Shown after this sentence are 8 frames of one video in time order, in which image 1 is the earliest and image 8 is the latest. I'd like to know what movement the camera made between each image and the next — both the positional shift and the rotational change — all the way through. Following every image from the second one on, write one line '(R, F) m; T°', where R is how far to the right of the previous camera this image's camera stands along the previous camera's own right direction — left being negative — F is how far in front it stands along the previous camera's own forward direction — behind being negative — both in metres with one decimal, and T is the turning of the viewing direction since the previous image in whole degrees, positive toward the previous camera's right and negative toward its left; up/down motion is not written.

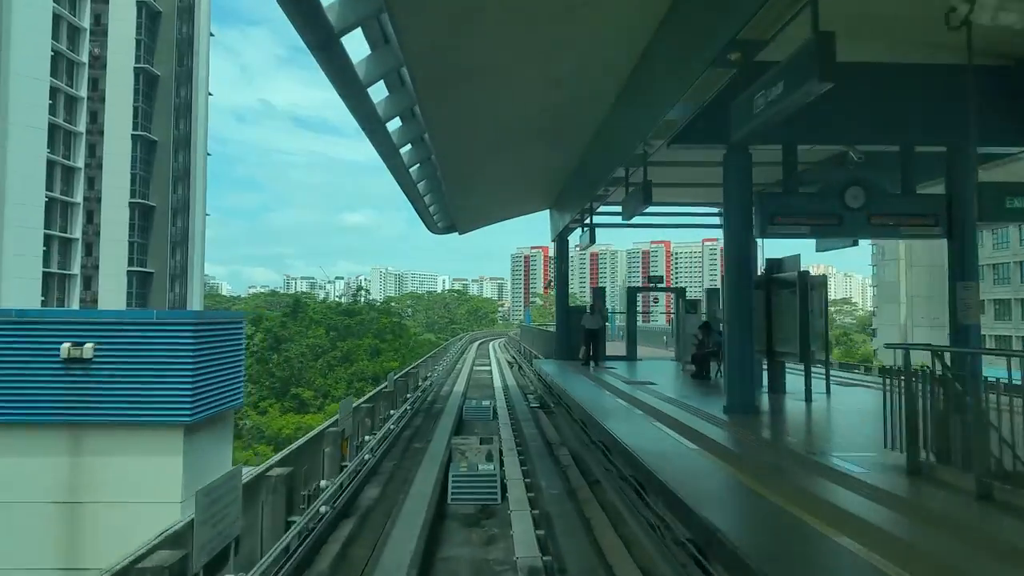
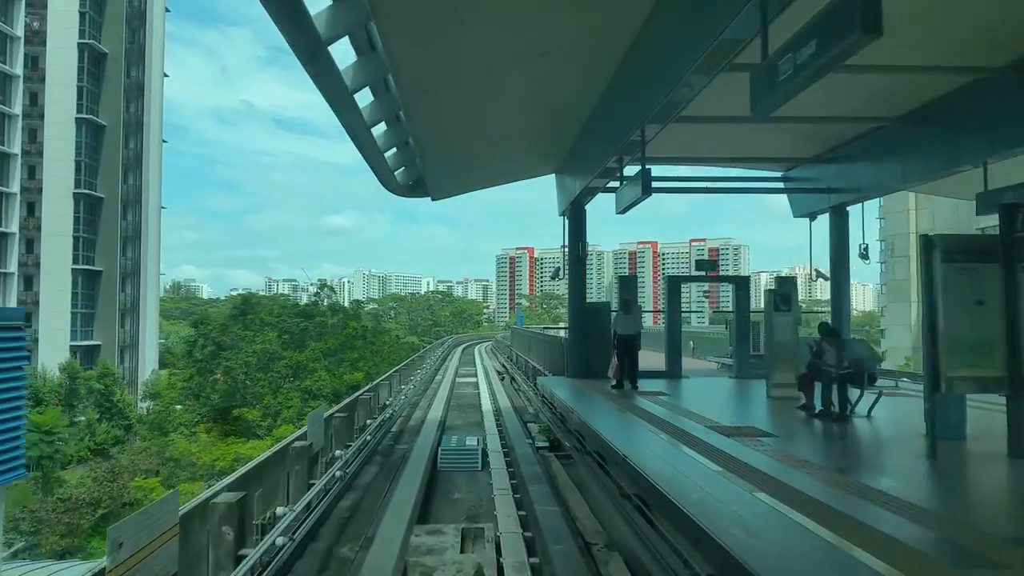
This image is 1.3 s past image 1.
(-0.1, +4.0) m; +1°
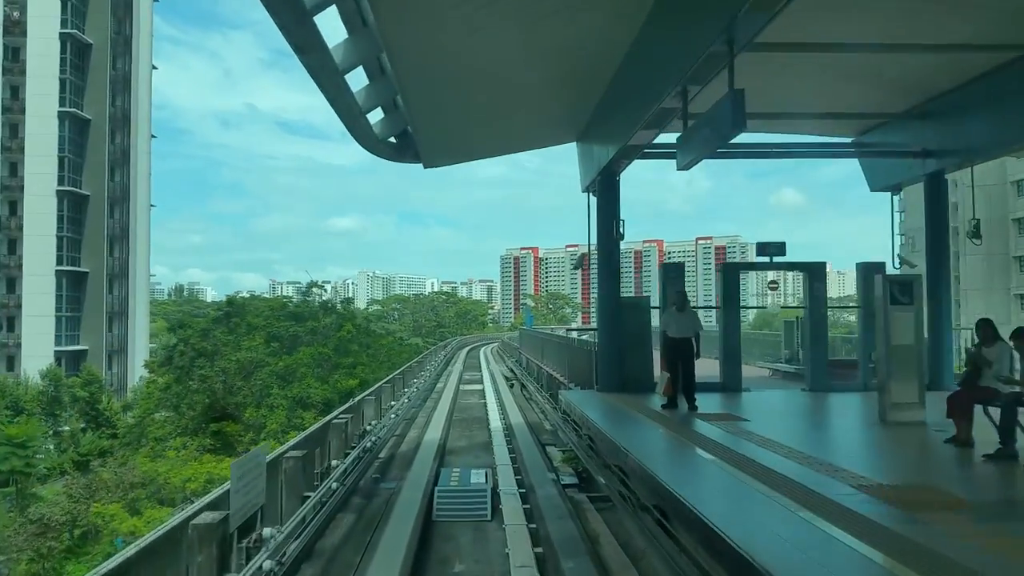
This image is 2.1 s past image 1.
(-0.1, +2.1) m; 0°
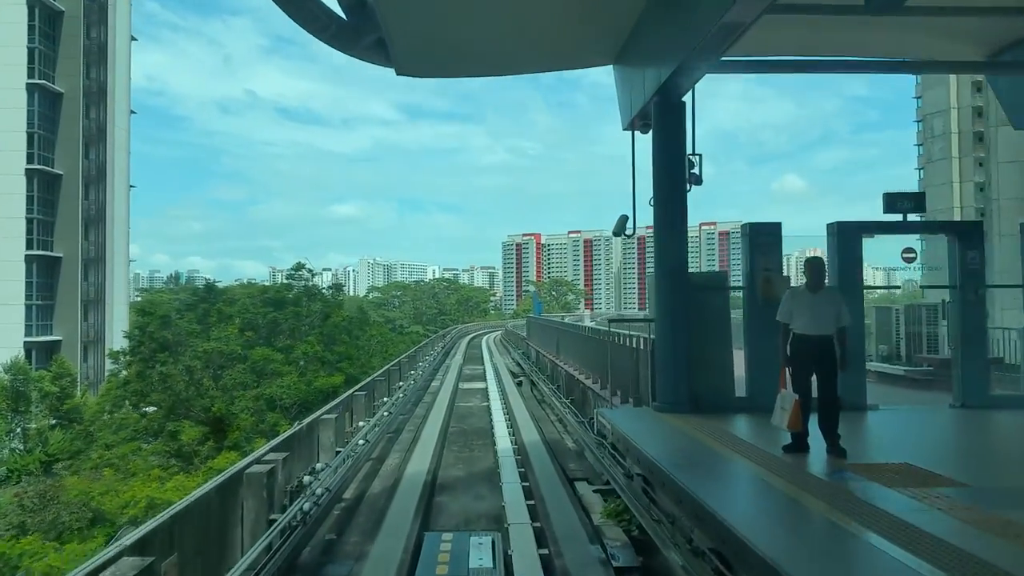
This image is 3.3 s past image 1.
(-0.1, +2.6) m; 0°
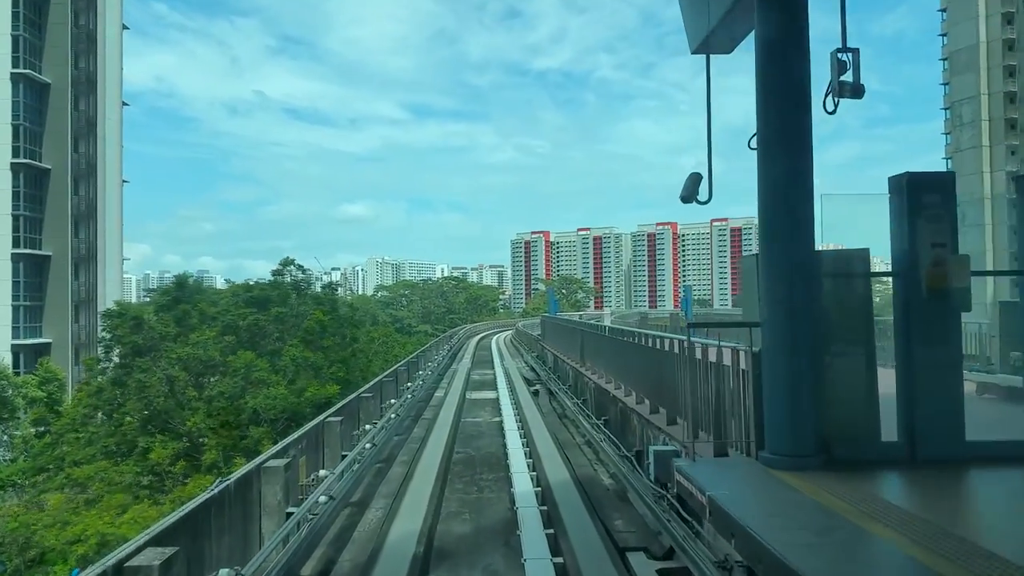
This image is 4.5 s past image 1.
(-0.1, +1.9) m; -1°
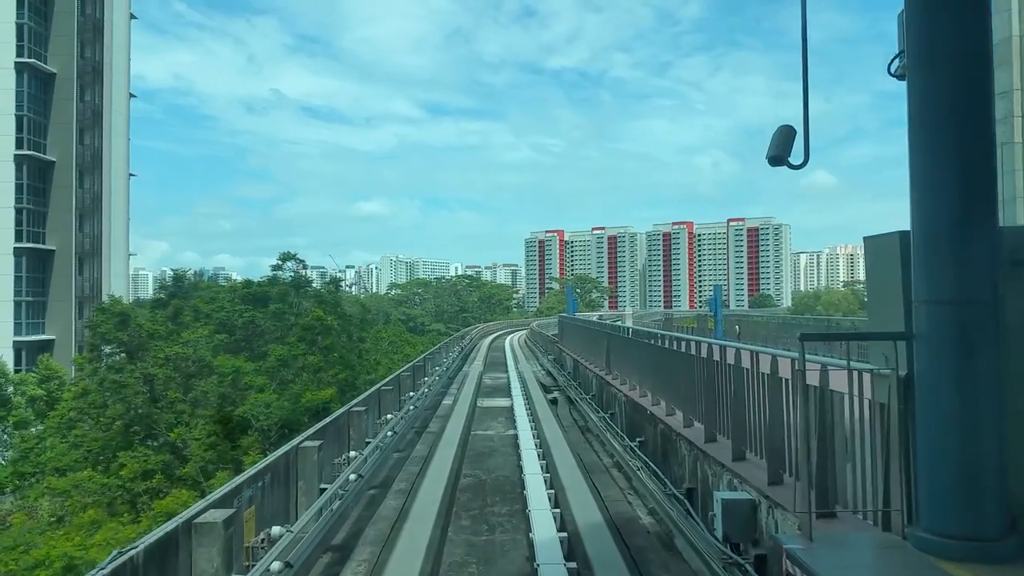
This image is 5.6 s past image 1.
(0.0, +1.2) m; -1°
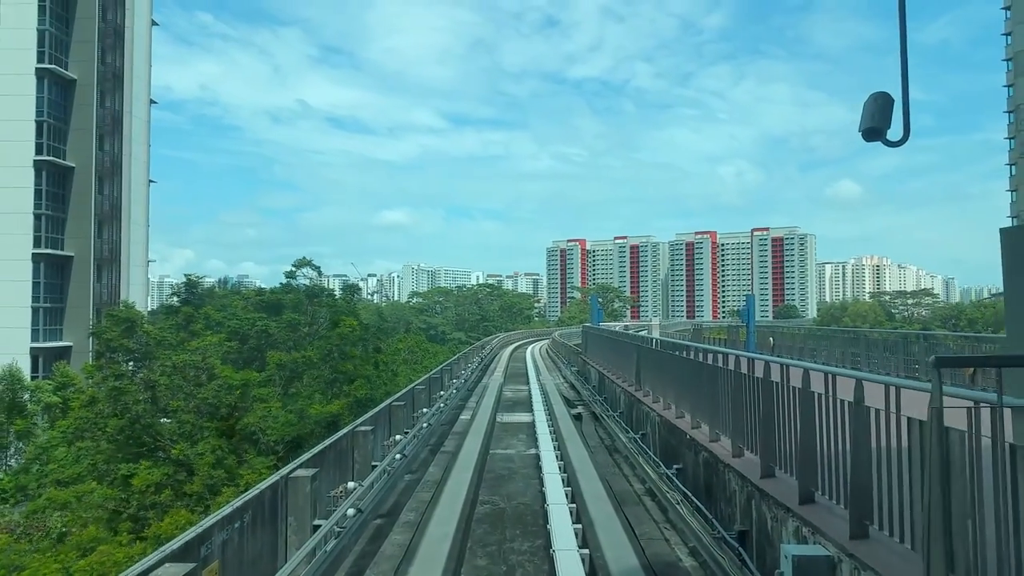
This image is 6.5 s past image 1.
(0.0, +0.7) m; -2°
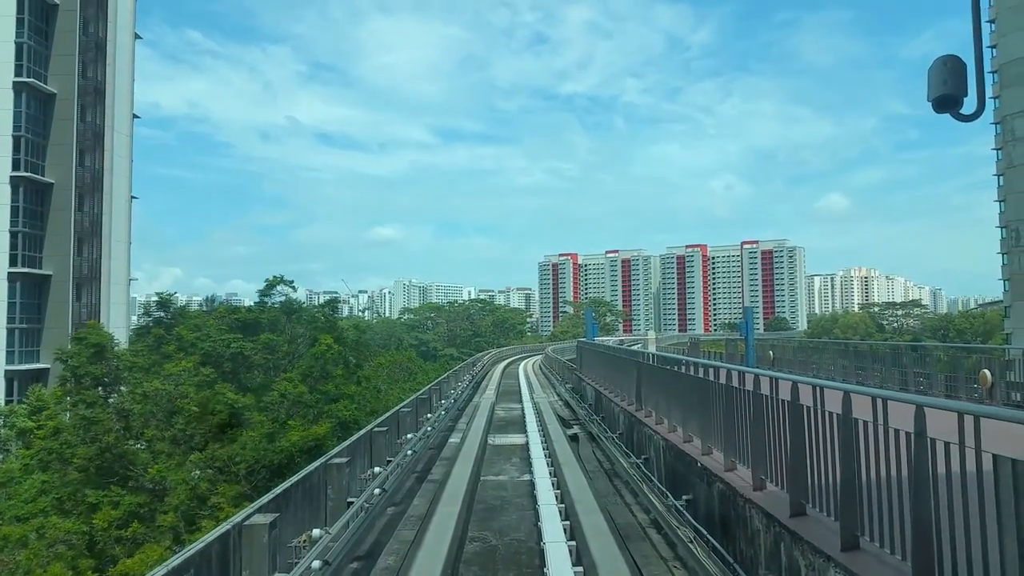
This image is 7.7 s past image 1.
(0.0, +0.6) m; +1°
